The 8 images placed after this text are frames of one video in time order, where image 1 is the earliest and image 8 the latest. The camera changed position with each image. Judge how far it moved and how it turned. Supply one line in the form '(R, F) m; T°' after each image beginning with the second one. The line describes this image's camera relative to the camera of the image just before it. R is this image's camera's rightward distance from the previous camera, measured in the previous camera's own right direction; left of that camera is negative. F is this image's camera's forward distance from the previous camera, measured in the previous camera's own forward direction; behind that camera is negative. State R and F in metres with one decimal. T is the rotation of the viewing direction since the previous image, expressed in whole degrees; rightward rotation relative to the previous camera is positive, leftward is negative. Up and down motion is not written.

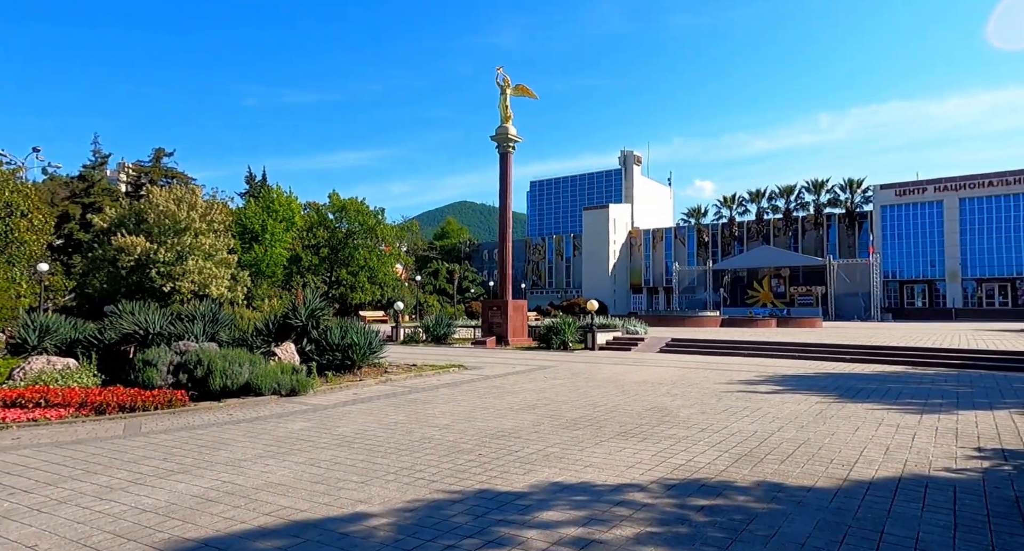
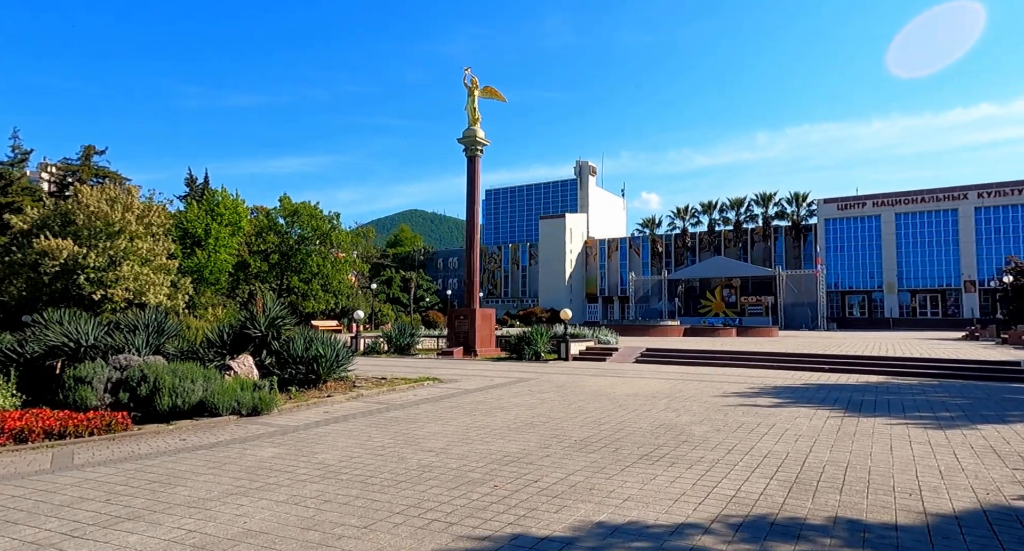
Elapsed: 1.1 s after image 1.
(-0.7, +1.1) m; +4°
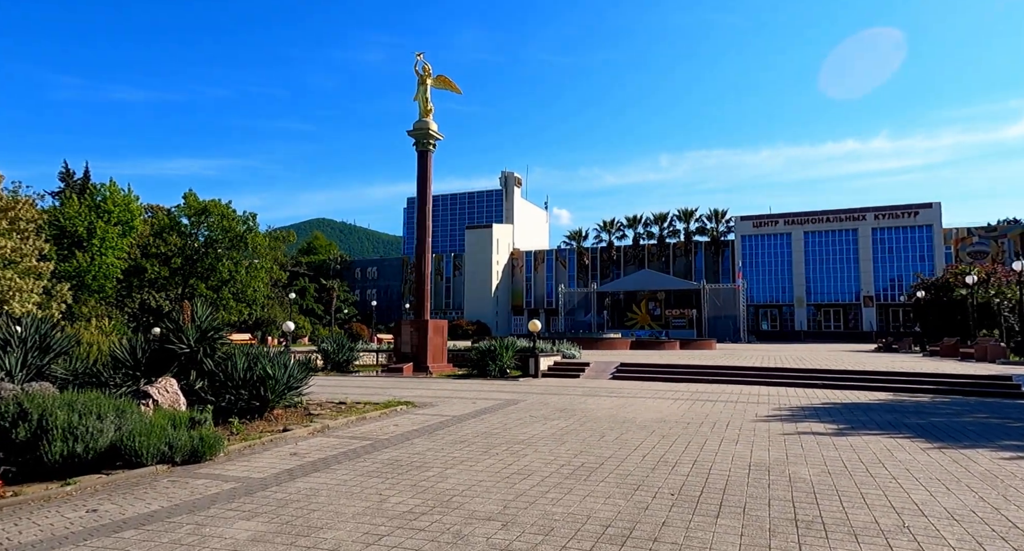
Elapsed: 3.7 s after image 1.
(-1.7, +2.7) m; +8°
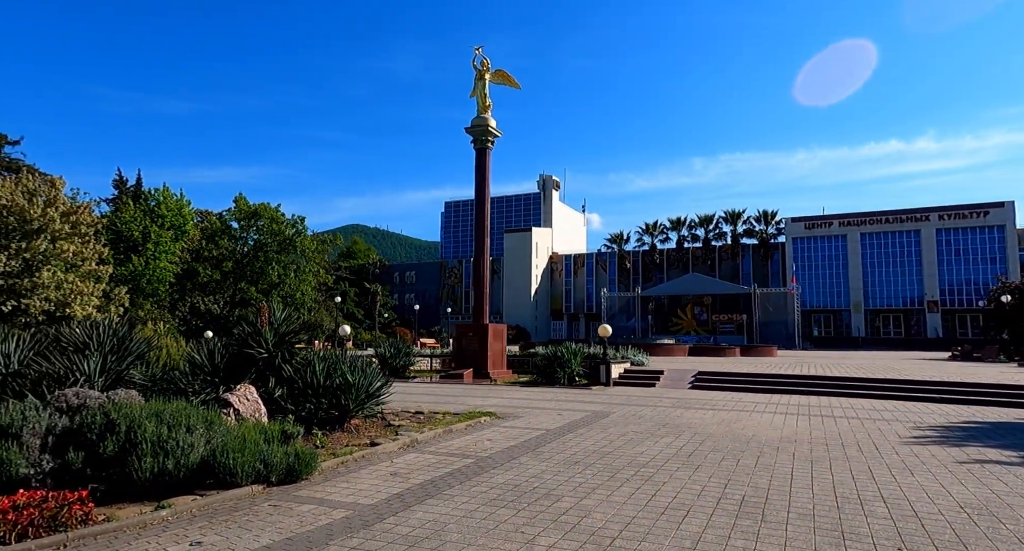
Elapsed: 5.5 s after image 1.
(-1.1, +1.0) m; -3°
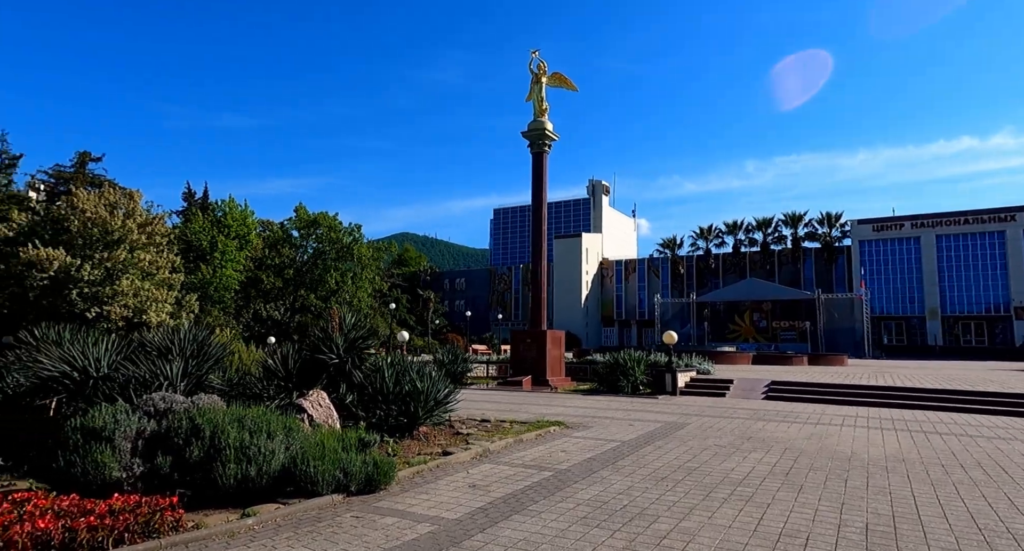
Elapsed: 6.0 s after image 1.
(-0.4, +0.3) m; -4°
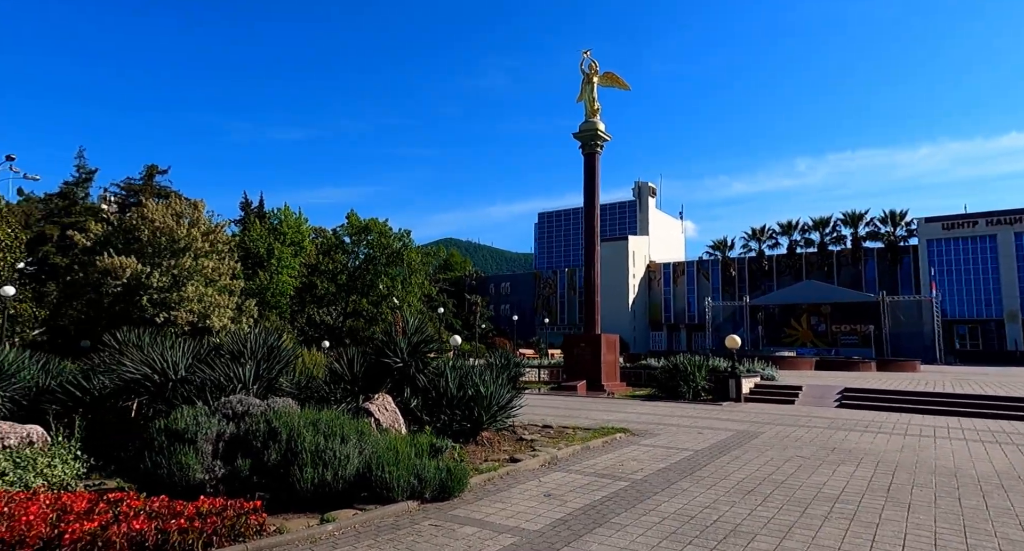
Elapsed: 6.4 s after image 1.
(-0.3, +0.2) m; -4°
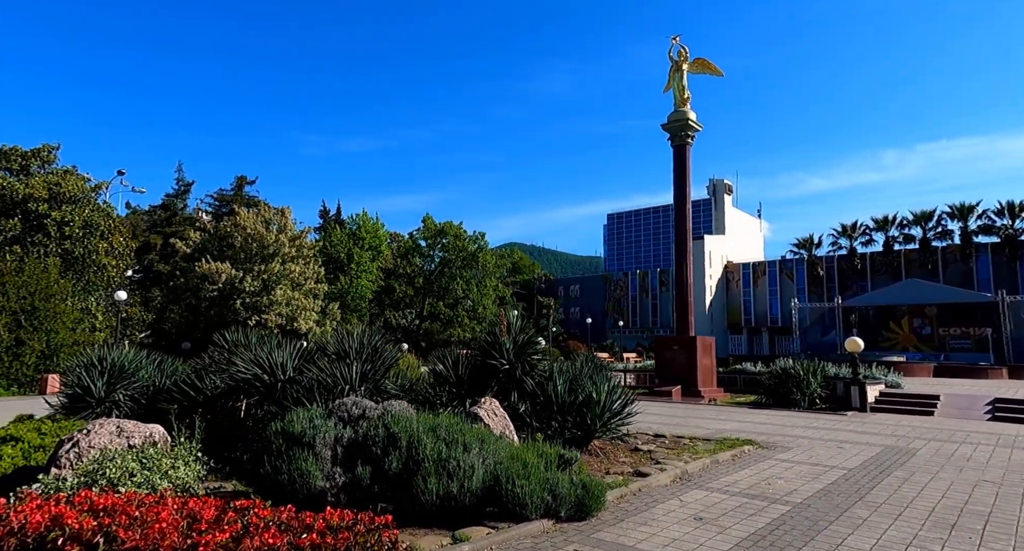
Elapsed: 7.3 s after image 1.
(-0.7, +0.8) m; -5°
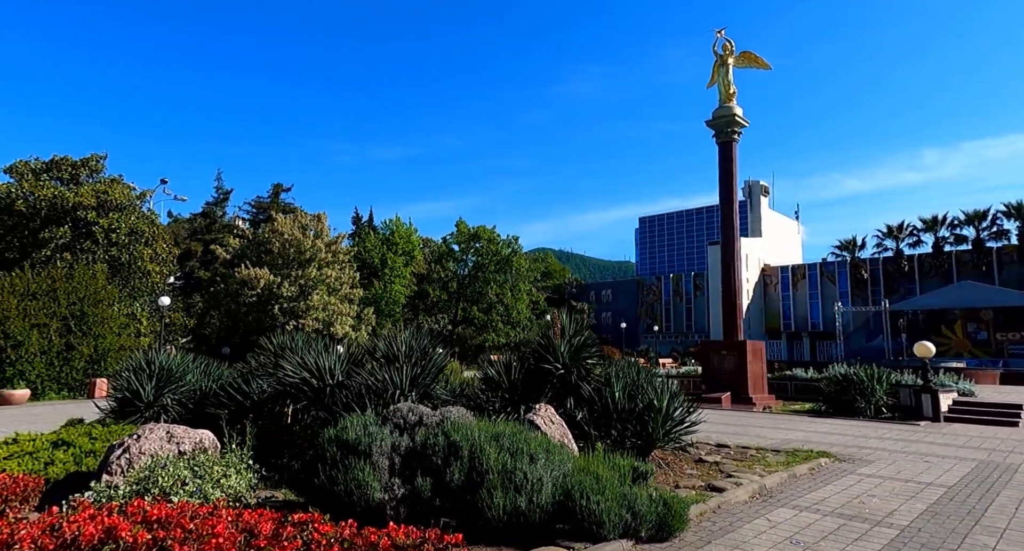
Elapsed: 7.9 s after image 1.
(-0.4, +0.6) m; -2°
